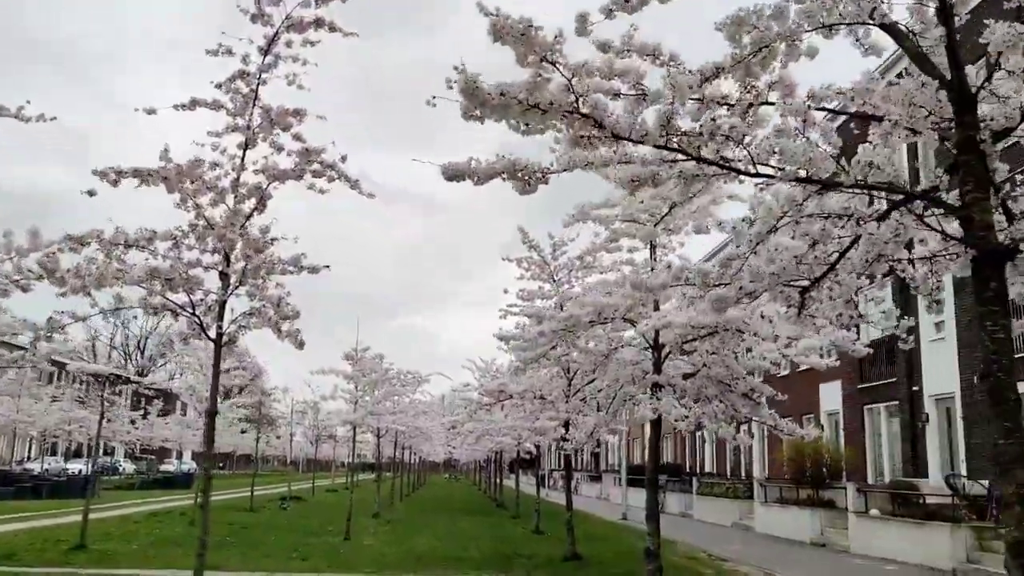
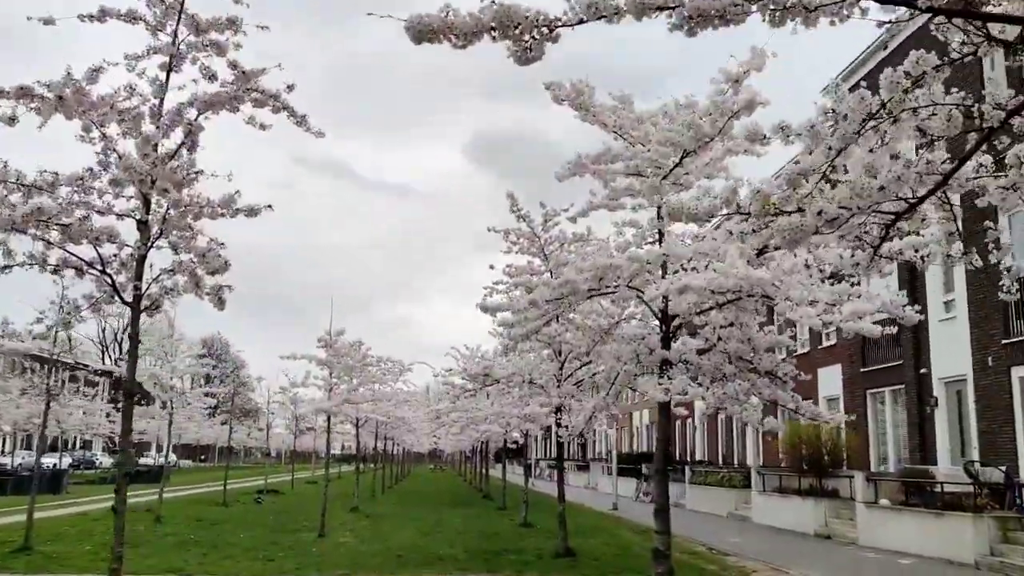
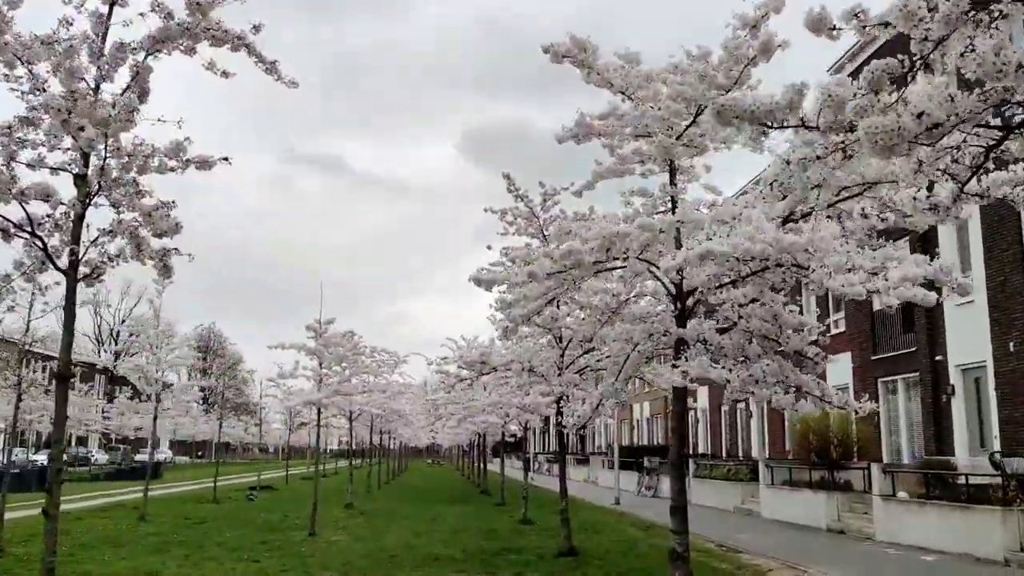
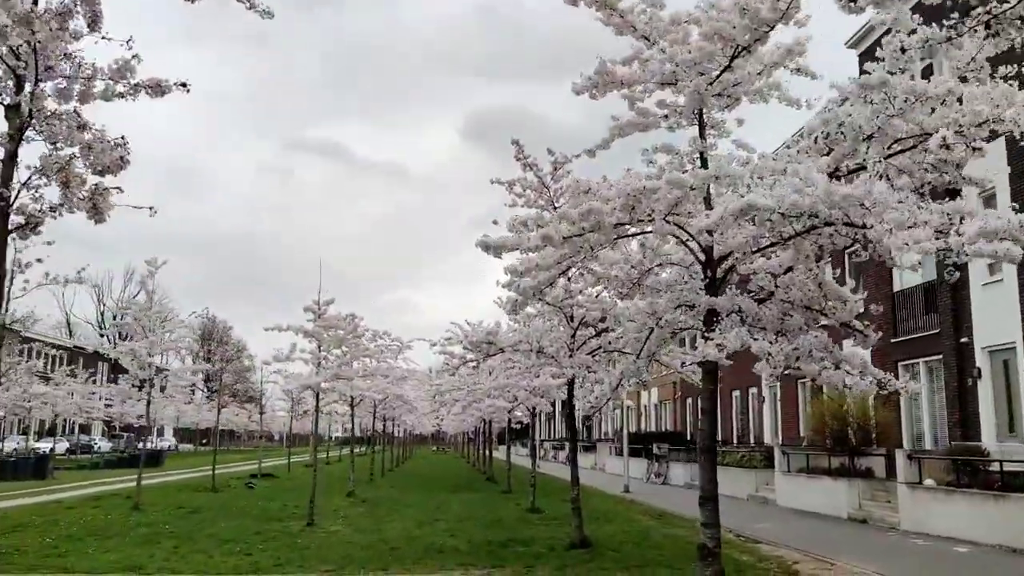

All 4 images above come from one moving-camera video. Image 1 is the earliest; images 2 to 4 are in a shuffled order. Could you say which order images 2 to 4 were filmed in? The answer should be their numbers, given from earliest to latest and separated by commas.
2, 3, 4
